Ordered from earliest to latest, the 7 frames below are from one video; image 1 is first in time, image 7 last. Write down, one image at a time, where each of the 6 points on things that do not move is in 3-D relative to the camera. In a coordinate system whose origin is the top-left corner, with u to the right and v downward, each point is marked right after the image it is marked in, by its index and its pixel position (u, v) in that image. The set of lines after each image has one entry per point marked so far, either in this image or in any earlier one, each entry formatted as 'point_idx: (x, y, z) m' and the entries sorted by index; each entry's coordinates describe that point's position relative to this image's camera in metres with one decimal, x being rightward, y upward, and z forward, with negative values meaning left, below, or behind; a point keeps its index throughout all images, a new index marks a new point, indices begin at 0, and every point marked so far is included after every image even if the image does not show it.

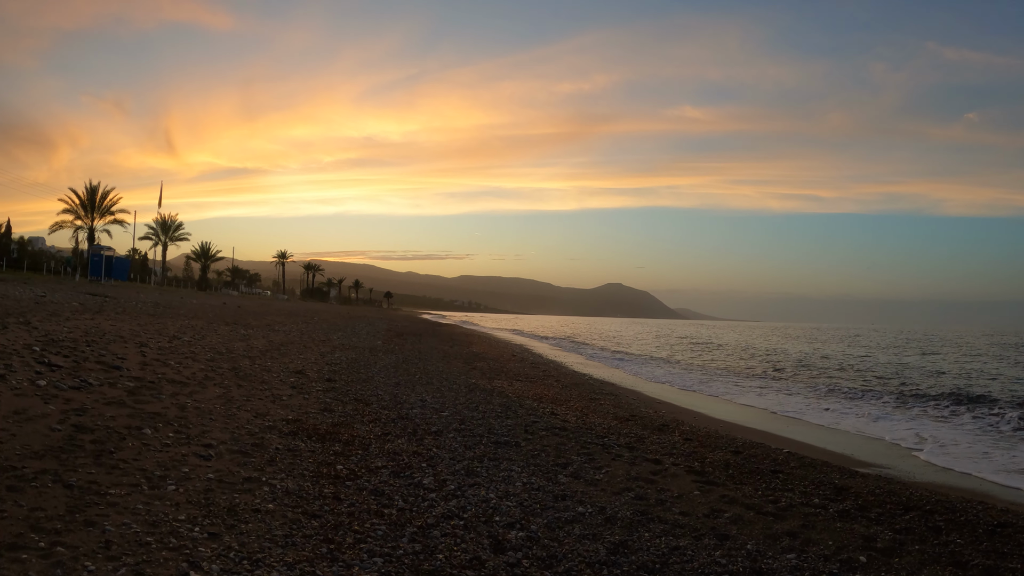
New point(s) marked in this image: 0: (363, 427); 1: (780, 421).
0: (-2.5, -2.4, +9.8) m
1: (+9.2, -4.4, +19.6) m
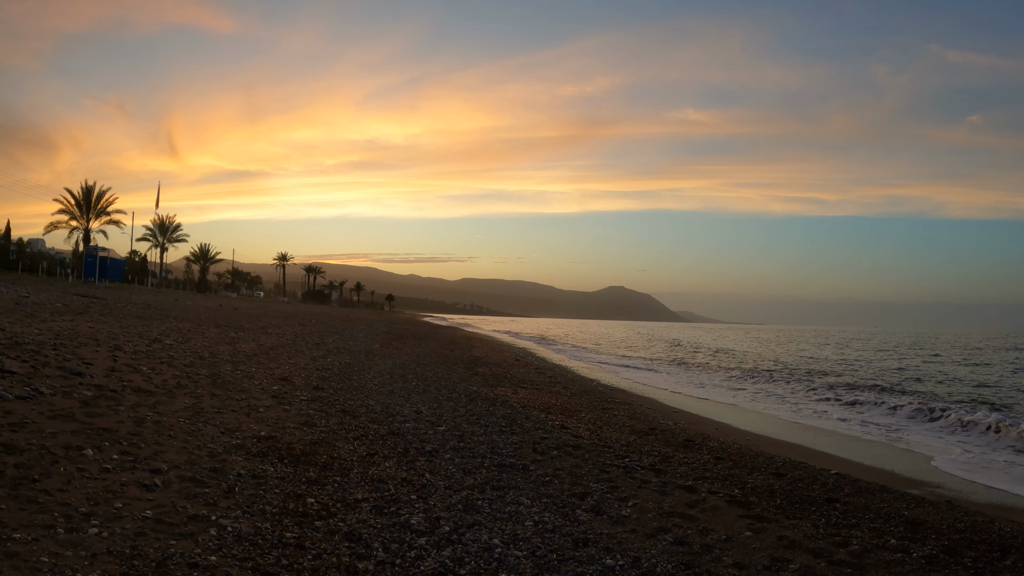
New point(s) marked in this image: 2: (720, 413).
0: (-2.4, -2.3, +8.4) m
1: (+9.3, -4.4, +18.2) m
2: (+7.1, -4.2, +19.5) m
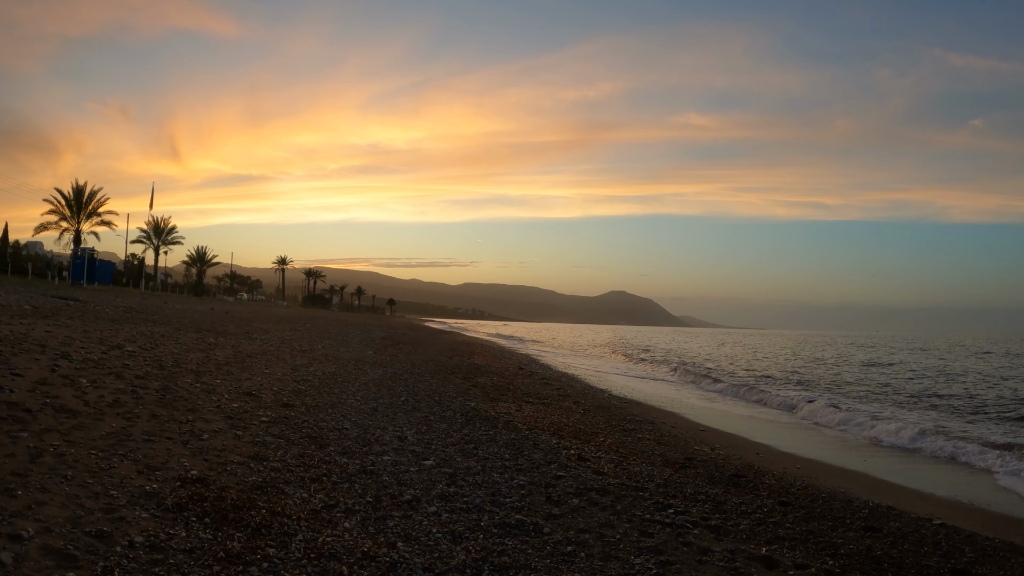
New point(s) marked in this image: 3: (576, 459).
0: (-2.4, -2.3, +6.3) m
1: (+9.4, -4.4, +16.1) m
2: (+7.2, -4.2, +17.3) m
3: (+1.0, -2.6, +8.6) m
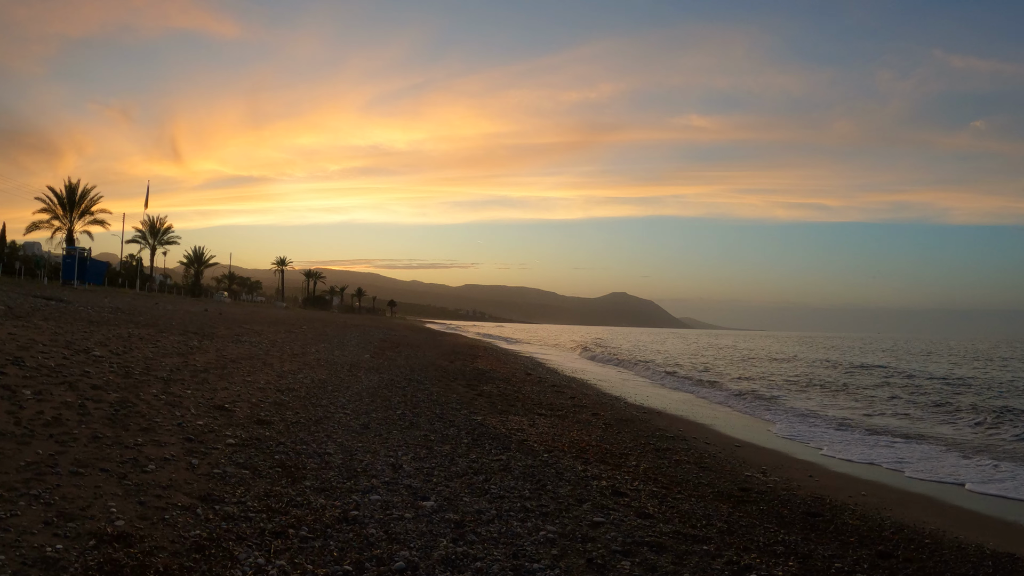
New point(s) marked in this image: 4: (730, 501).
0: (-2.1, -2.2, +4.6) m
1: (+9.7, -4.4, +14.4) m
2: (+7.5, -4.2, +15.6) m
3: (+1.2, -2.5, +7.0) m
4: (+2.8, -2.7, +7.4) m
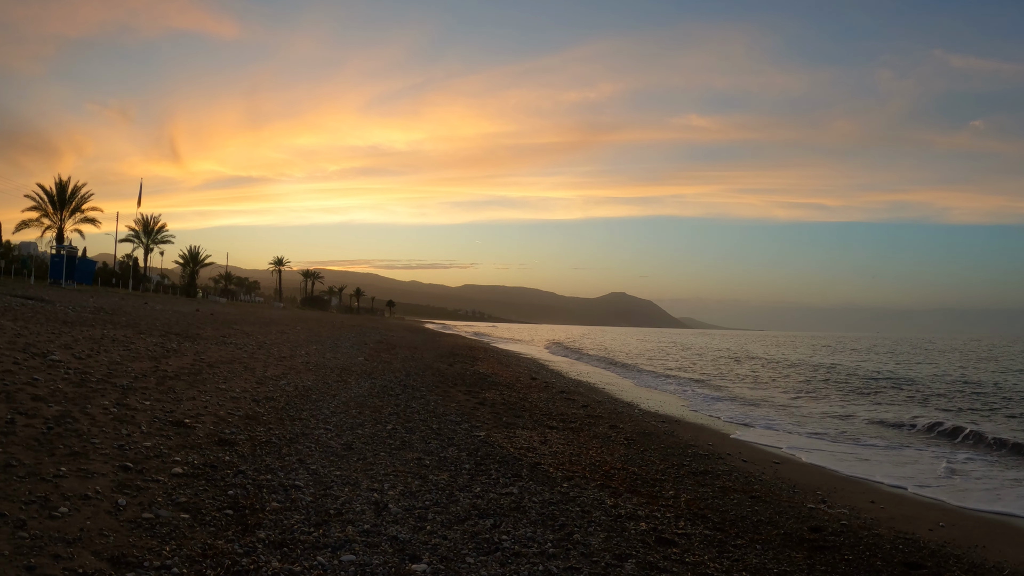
0: (-2.0, -2.1, +3.0) m
1: (+9.9, -4.3, +12.8) m
2: (+7.6, -4.1, +14.1) m
3: (+1.4, -2.4, +5.4) m
4: (+3.0, -2.6, +5.8) m
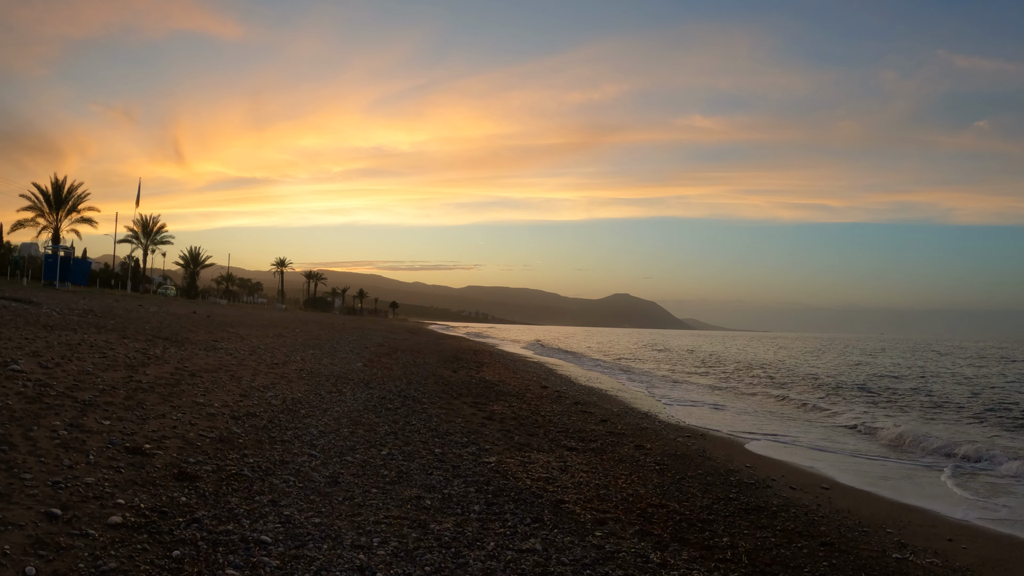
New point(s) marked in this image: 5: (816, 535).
0: (-1.8, -2.1, +1.7) m
1: (+10.1, -4.3, +11.4) m
2: (+7.9, -4.1, +12.7) m
3: (+1.6, -2.4, +4.0) m
4: (+3.2, -2.7, +4.4) m
5: (+3.5, -2.8, +6.6) m
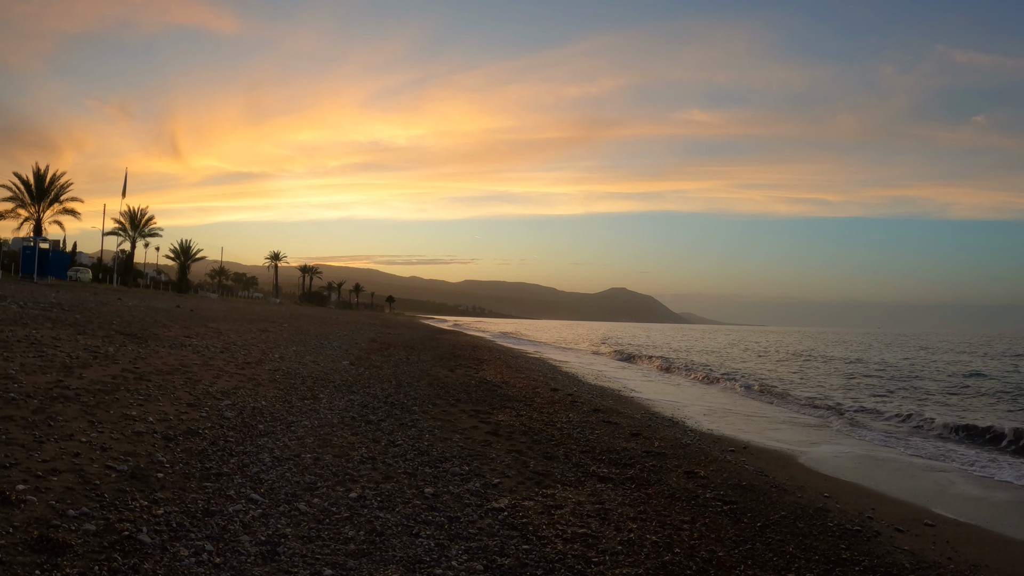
0: (-1.5, -1.9, -0.6) m
1: (+10.3, -4.0, +9.1) m
2: (+8.1, -3.9, +10.4) m
3: (+1.8, -2.2, +1.7) m
4: (+3.4, -2.5, +2.2) m
5: (+3.7, -2.6, +4.3) m
